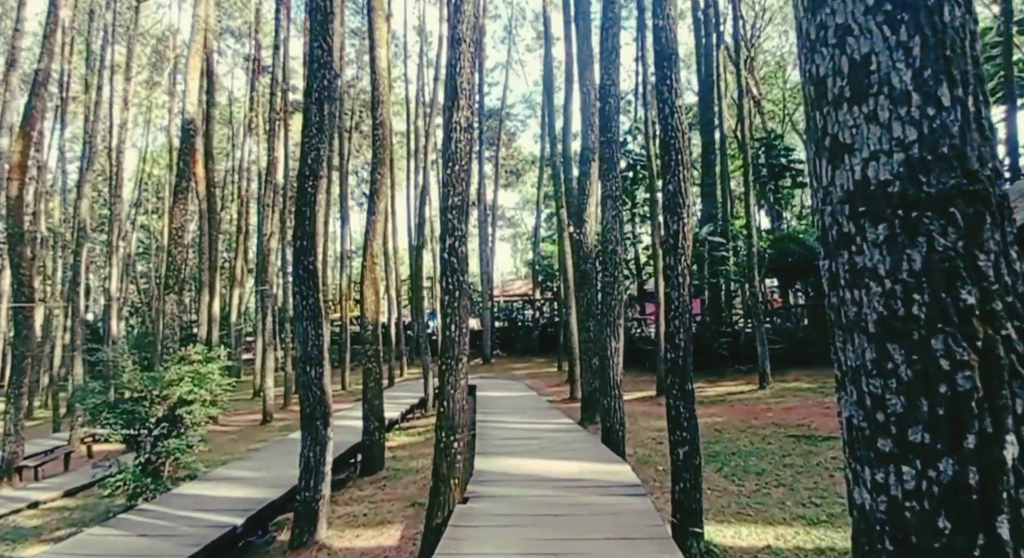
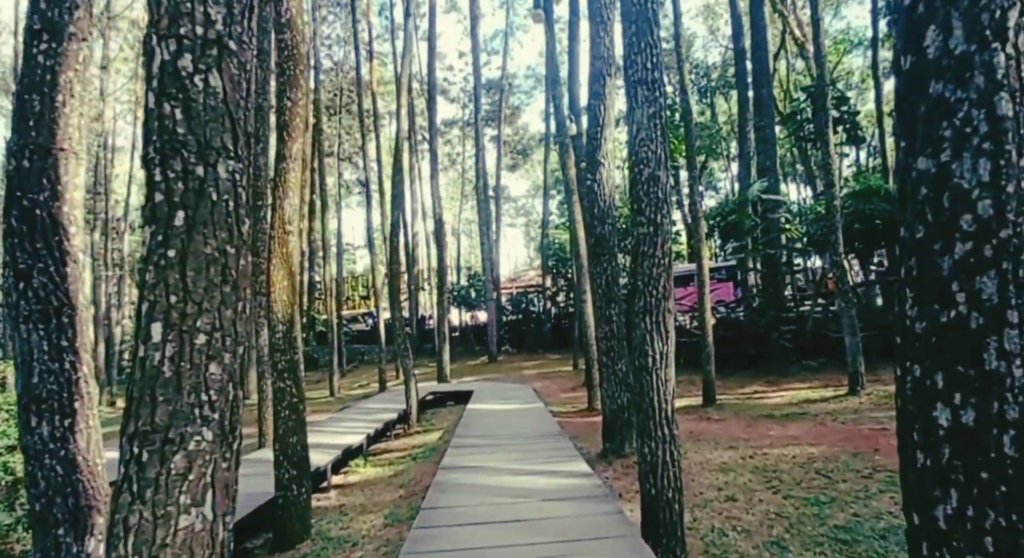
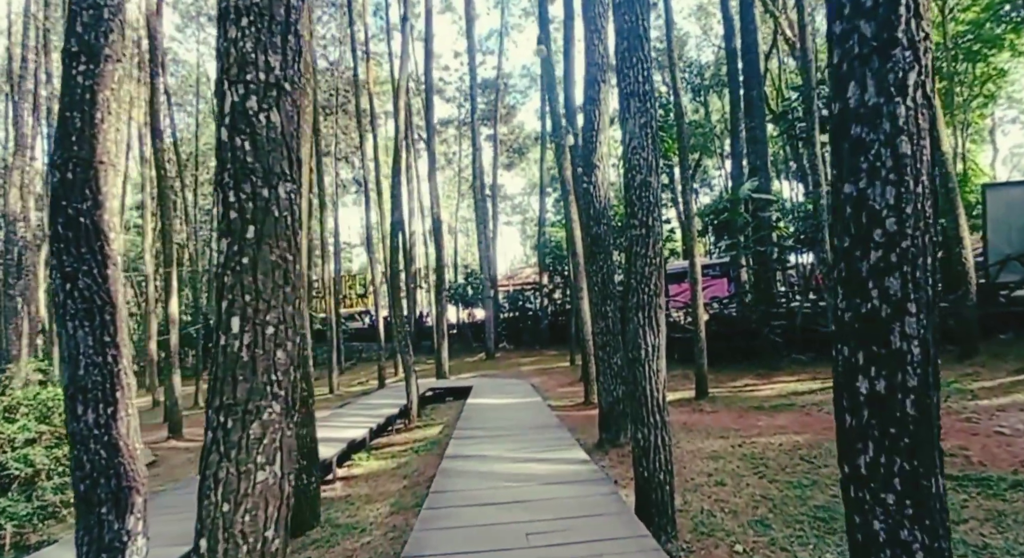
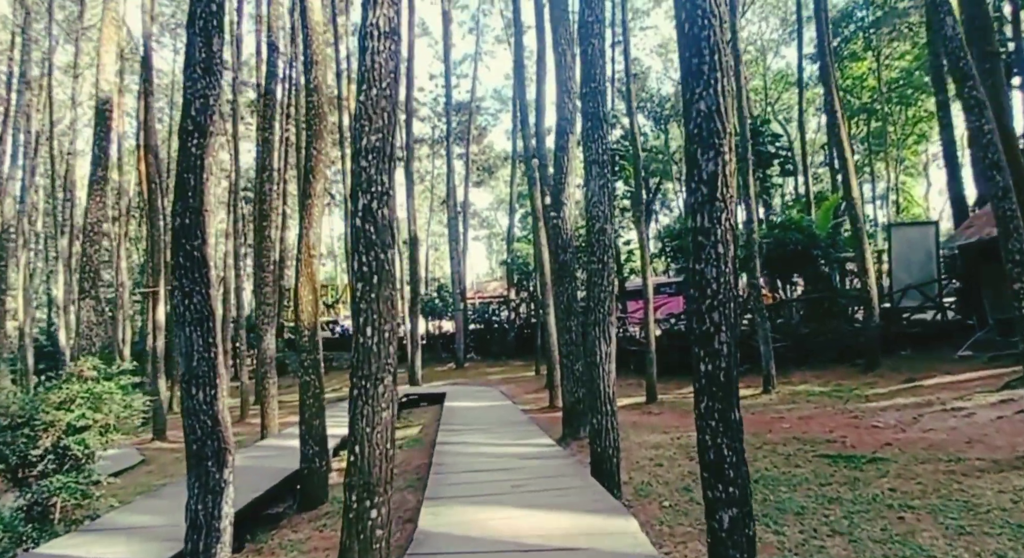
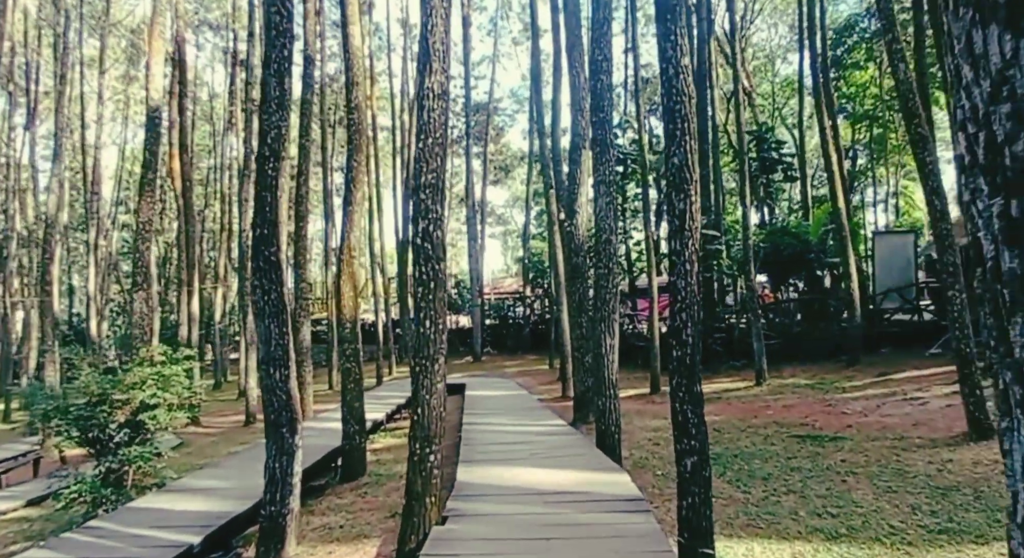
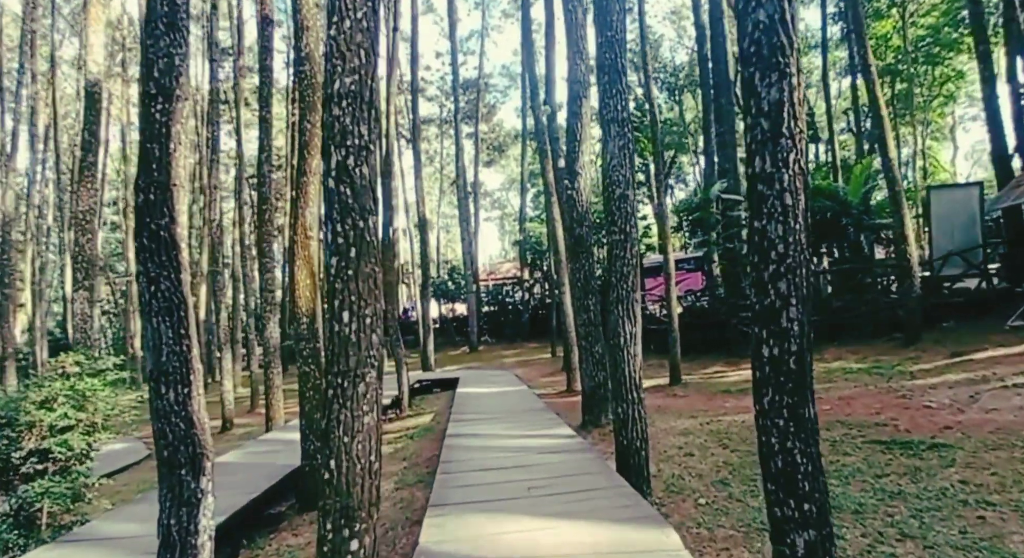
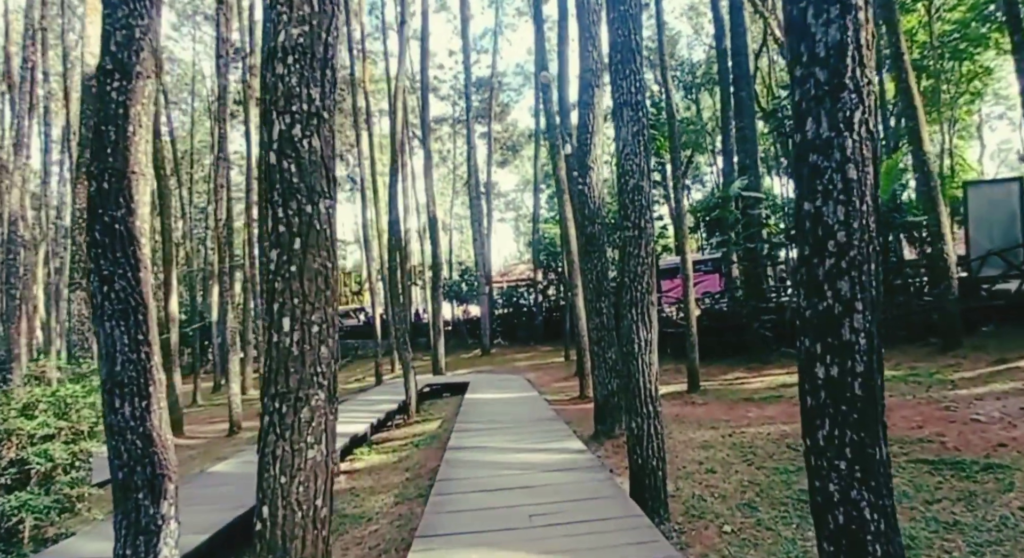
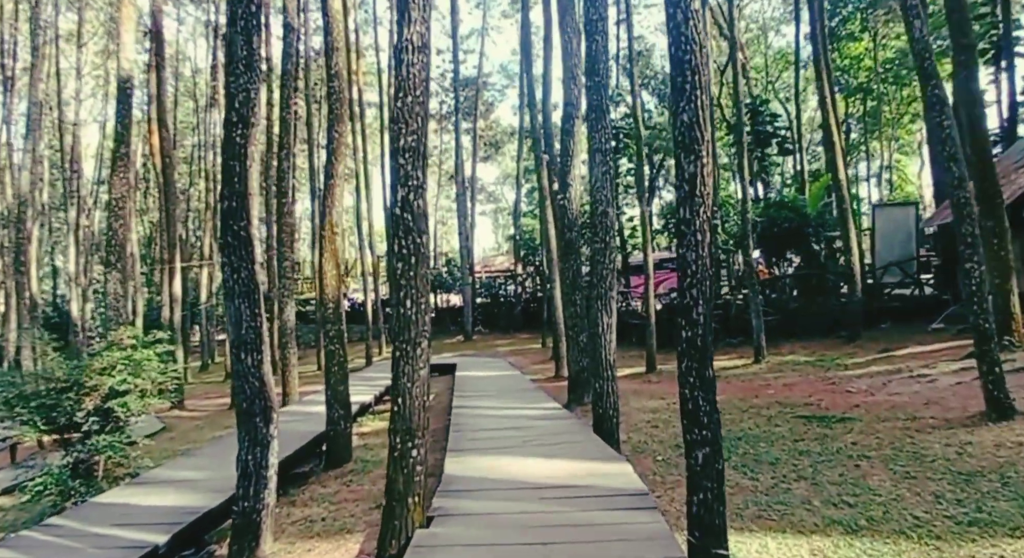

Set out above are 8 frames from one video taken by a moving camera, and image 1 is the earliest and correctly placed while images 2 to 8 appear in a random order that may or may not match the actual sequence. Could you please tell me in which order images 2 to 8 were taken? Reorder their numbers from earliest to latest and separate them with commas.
5, 8, 4, 6, 7, 3, 2
